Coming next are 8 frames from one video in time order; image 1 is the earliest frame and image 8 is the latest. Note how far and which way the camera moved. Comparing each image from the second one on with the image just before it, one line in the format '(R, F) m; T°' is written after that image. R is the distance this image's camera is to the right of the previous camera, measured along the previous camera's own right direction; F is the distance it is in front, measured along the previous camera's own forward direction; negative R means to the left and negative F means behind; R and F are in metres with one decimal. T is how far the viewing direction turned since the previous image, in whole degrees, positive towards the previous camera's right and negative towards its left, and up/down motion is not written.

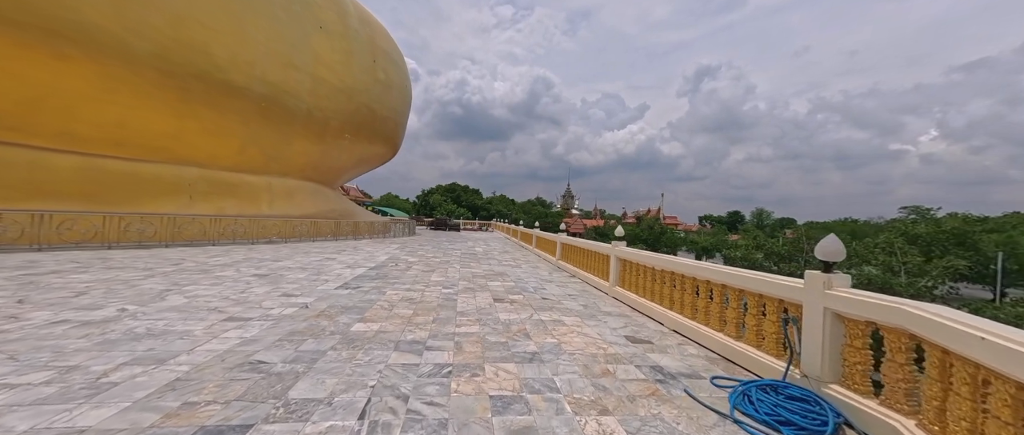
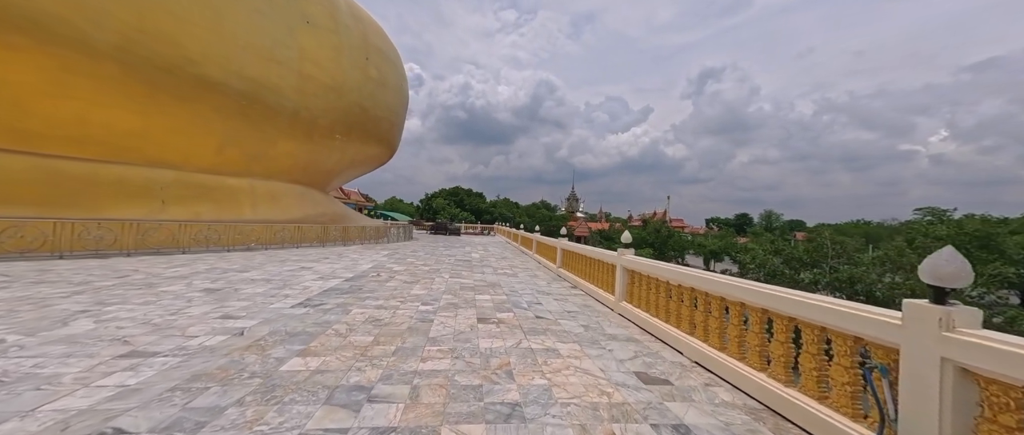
(+0.3, +0.9) m; -1°
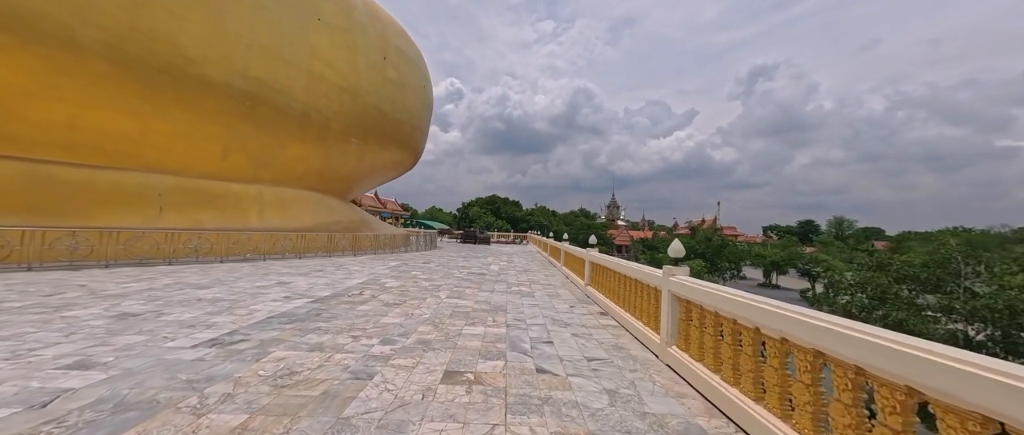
(+0.5, +1.7) m; -6°
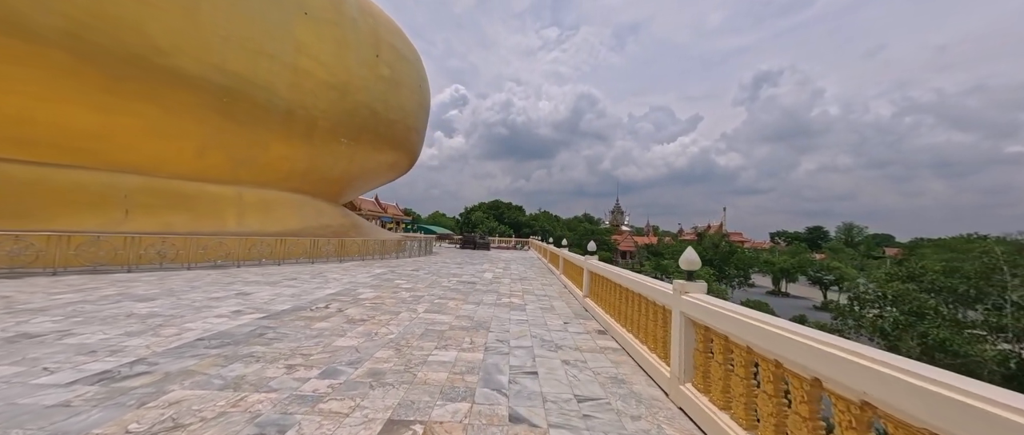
(+0.3, +0.8) m; -1°
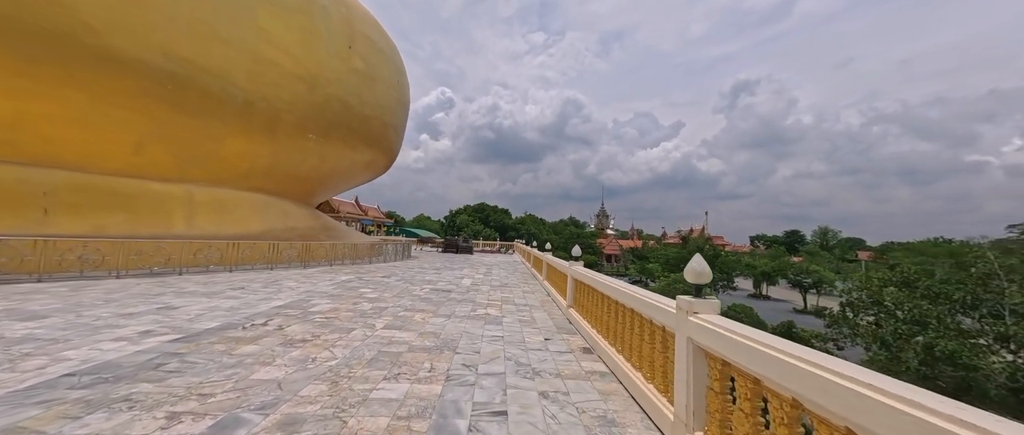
(+0.2, +0.7) m; +2°
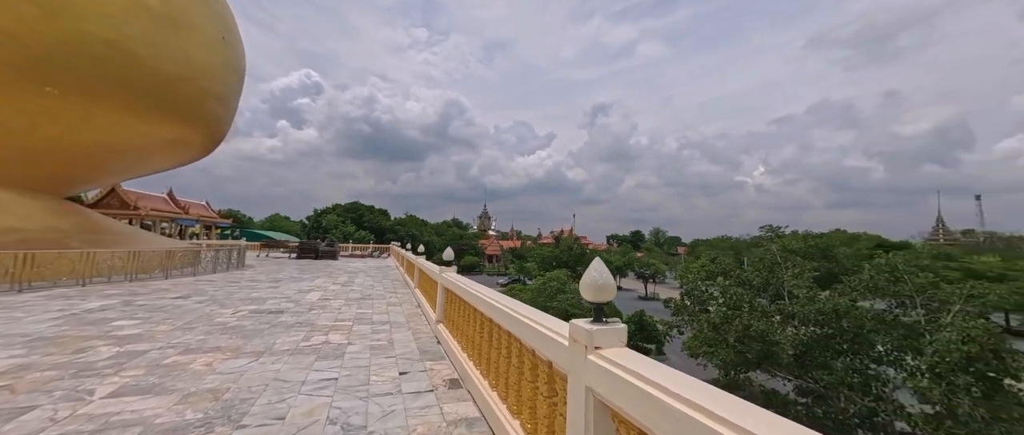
(+0.4, +1.1) m; +20°
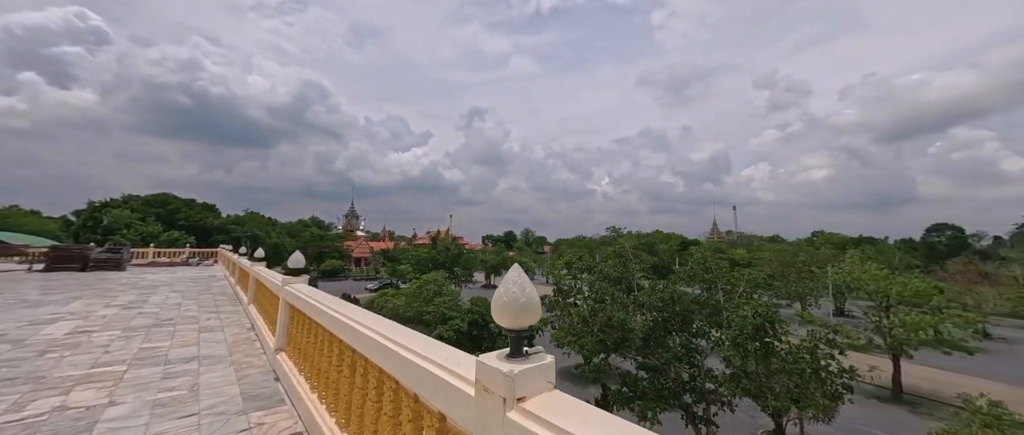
(0.0, +0.6) m; +21°
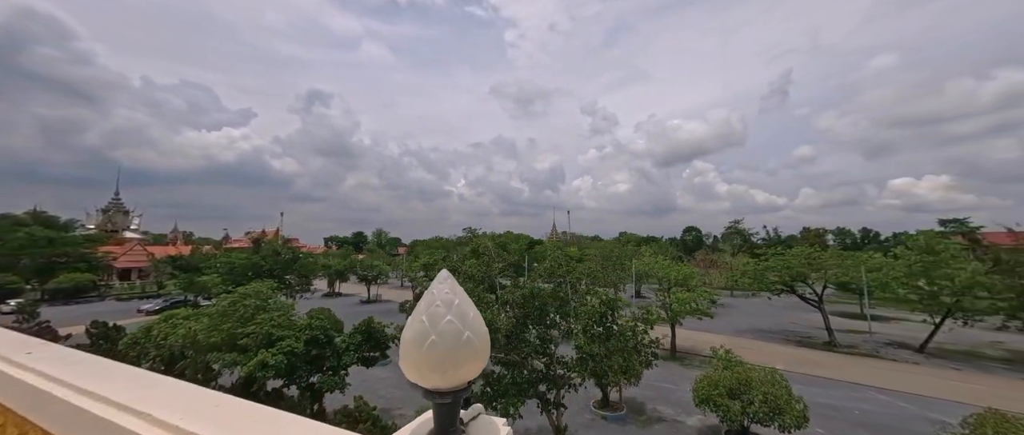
(-0.2, +0.6) m; +24°
